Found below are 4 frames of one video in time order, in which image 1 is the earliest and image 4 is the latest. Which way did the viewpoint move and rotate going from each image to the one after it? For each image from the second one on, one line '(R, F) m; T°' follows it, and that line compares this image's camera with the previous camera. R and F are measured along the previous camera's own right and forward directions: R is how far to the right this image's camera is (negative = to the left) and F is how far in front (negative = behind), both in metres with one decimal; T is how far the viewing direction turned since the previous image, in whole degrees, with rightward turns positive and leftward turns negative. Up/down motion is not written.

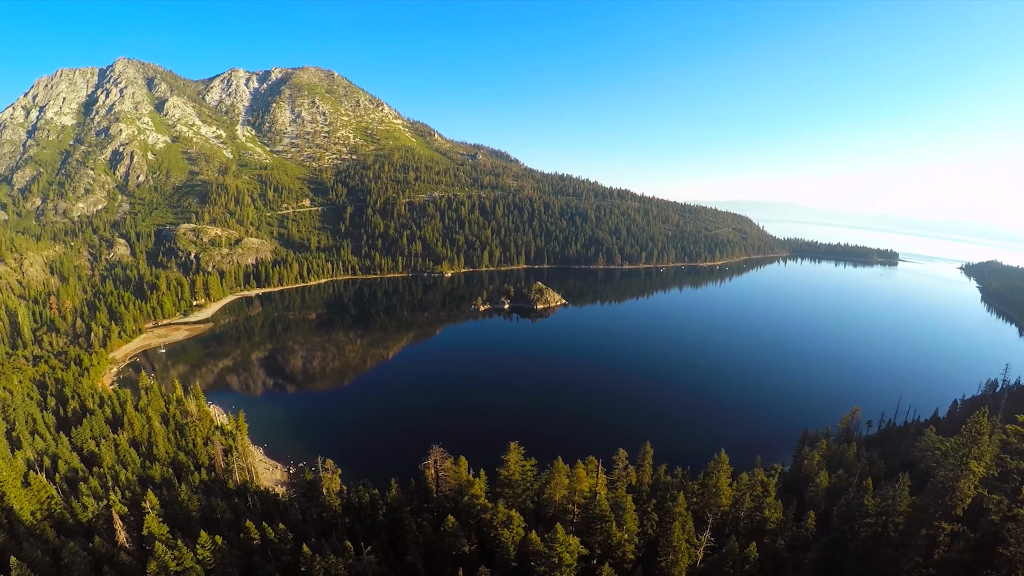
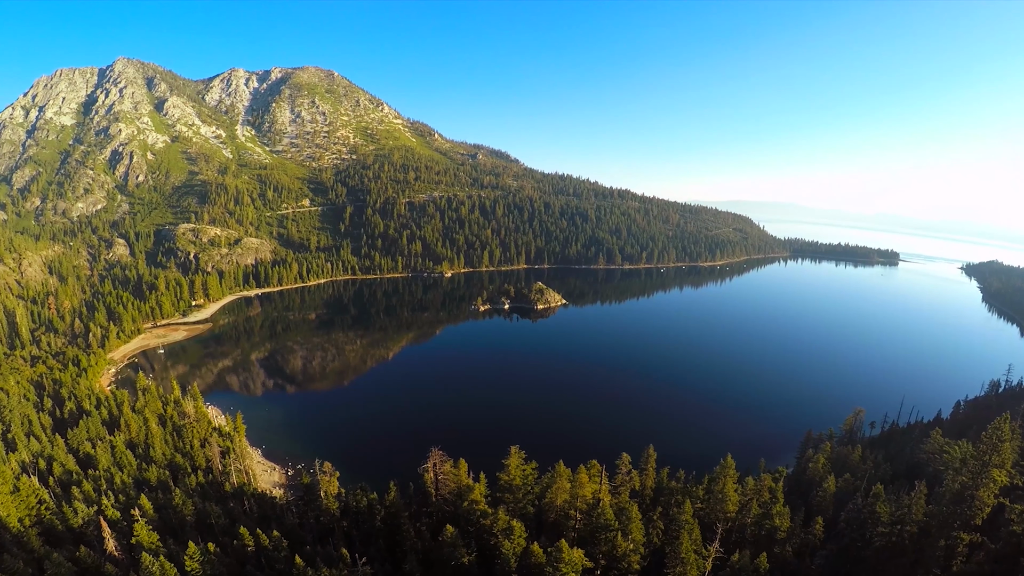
(0.0, +1.0) m; 0°
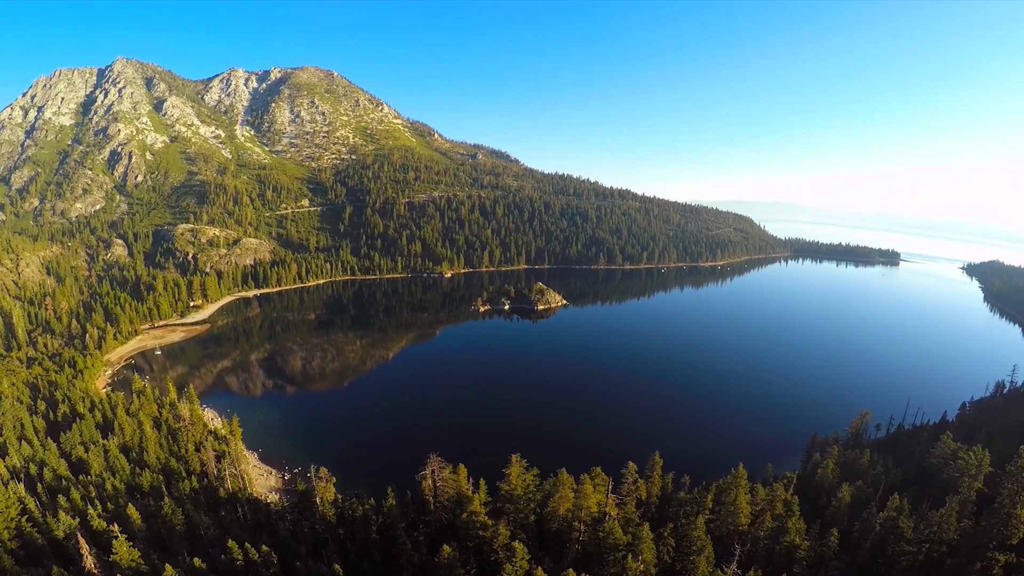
(-0.1, +1.7) m; 0°
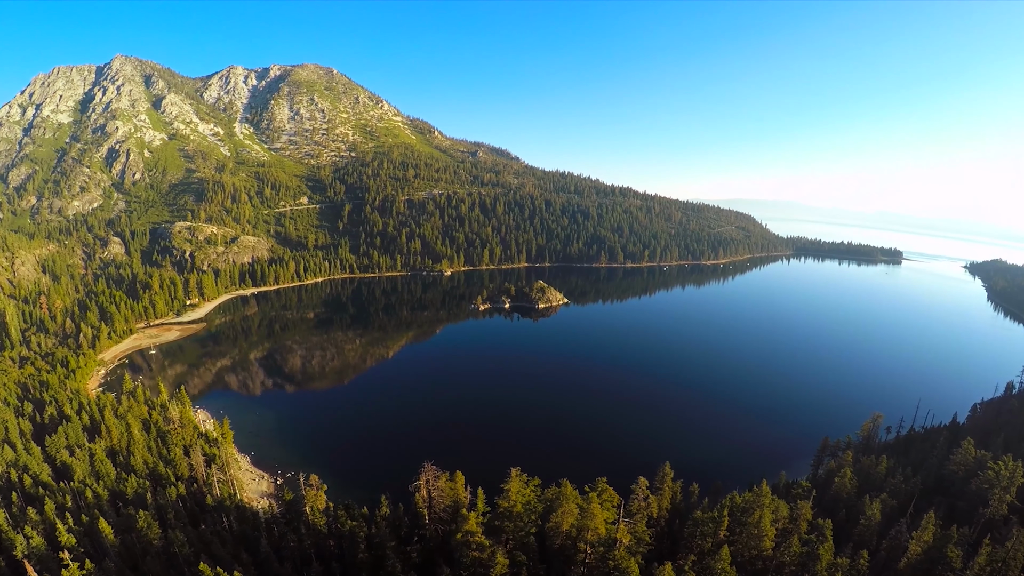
(+0.1, +3.3) m; 0°
